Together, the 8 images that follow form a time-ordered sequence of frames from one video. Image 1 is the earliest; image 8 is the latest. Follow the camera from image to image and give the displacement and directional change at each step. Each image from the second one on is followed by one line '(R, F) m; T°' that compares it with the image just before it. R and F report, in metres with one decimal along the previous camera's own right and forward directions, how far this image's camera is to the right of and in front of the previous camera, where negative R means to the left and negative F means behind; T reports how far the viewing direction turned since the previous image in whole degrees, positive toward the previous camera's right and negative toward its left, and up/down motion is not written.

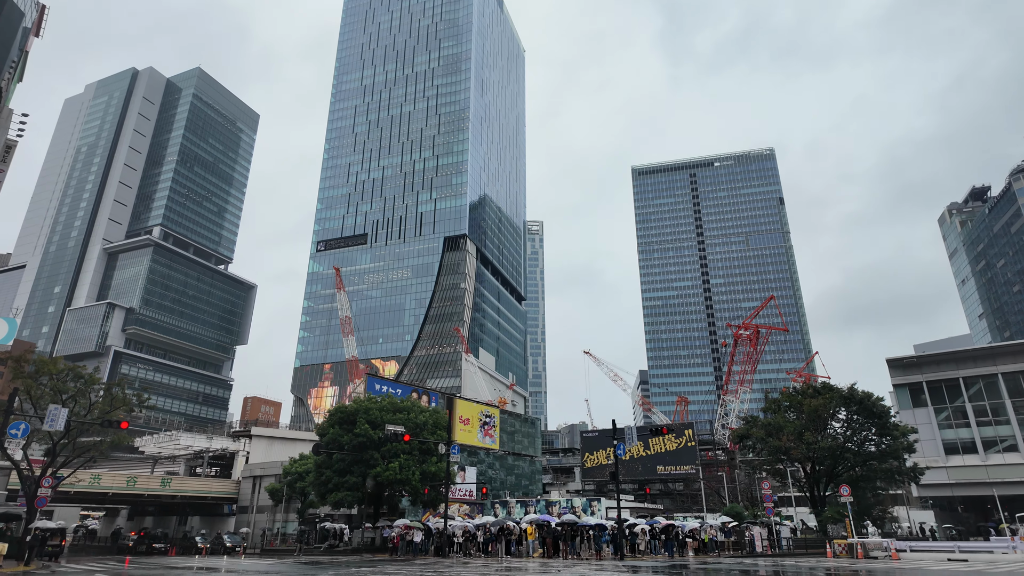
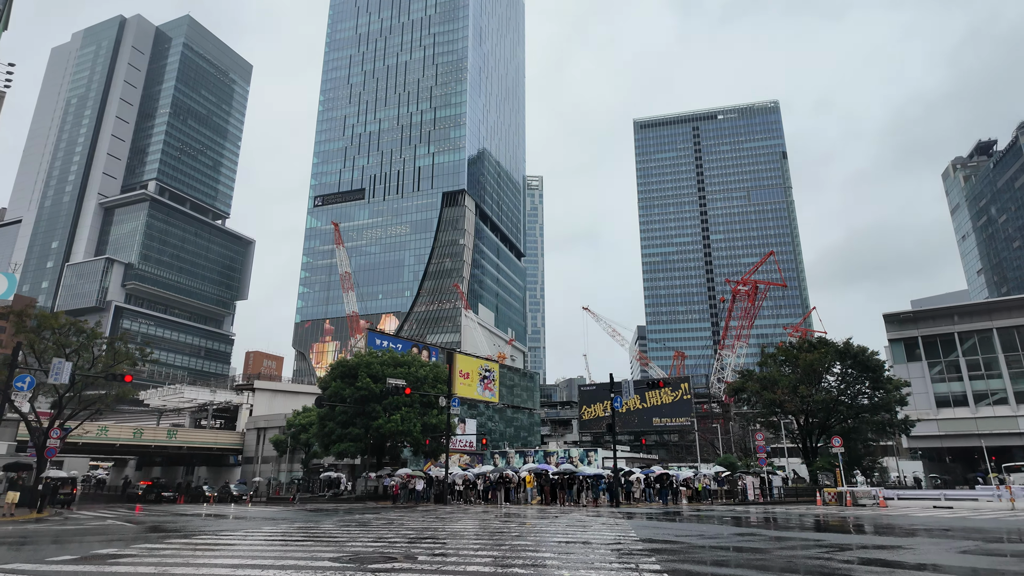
(0.0, 0.0) m; 0°
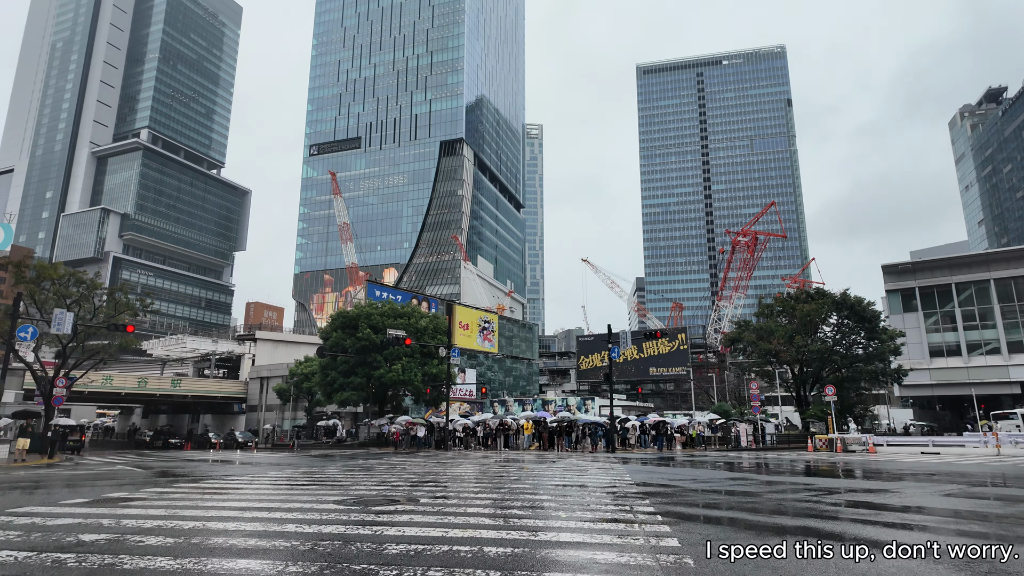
(0.0, 0.0) m; 0°
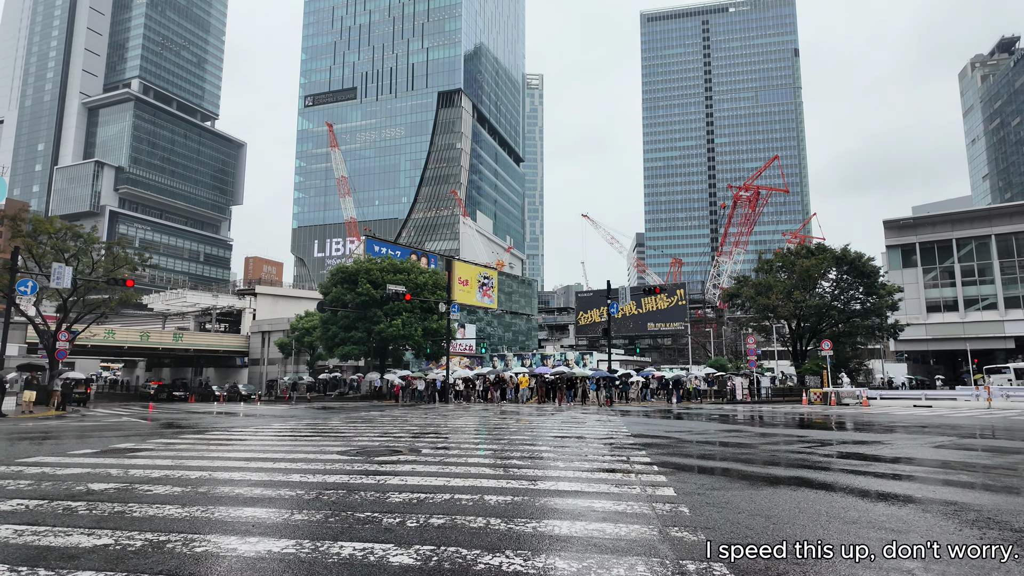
(0.0, 0.0) m; 0°
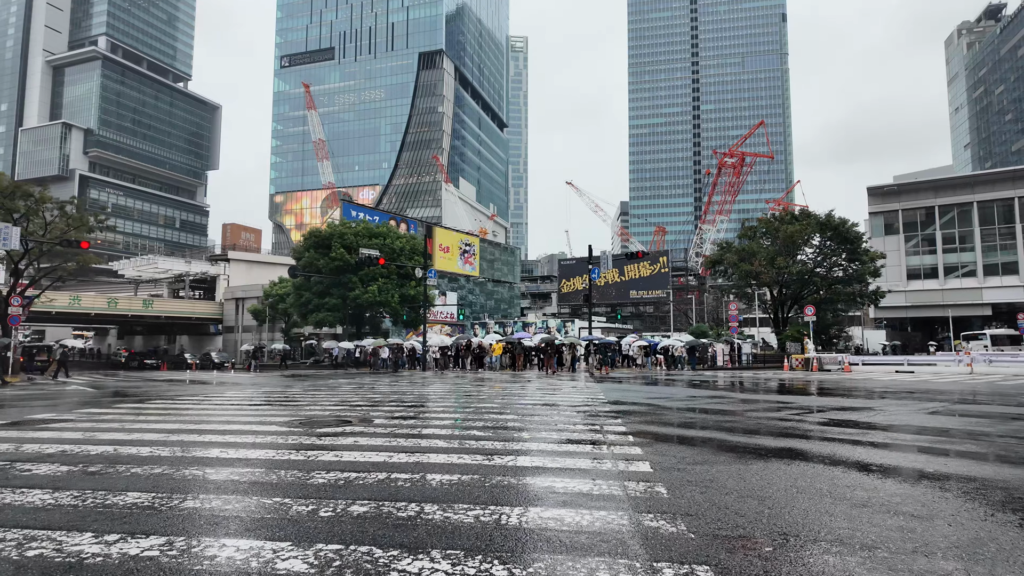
(+0.3, +1.1) m; +2°
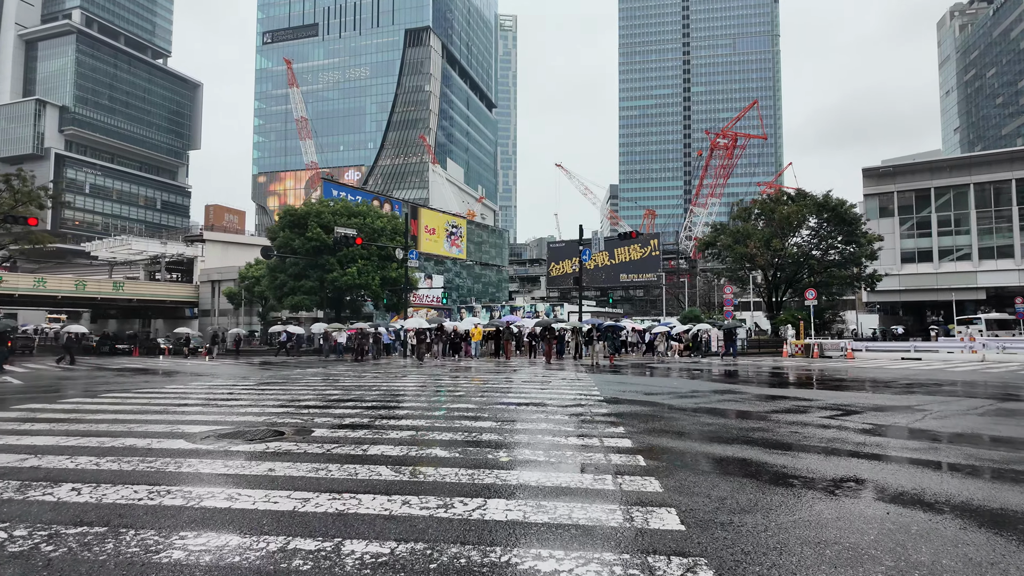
(+0.1, +1.9) m; +1°
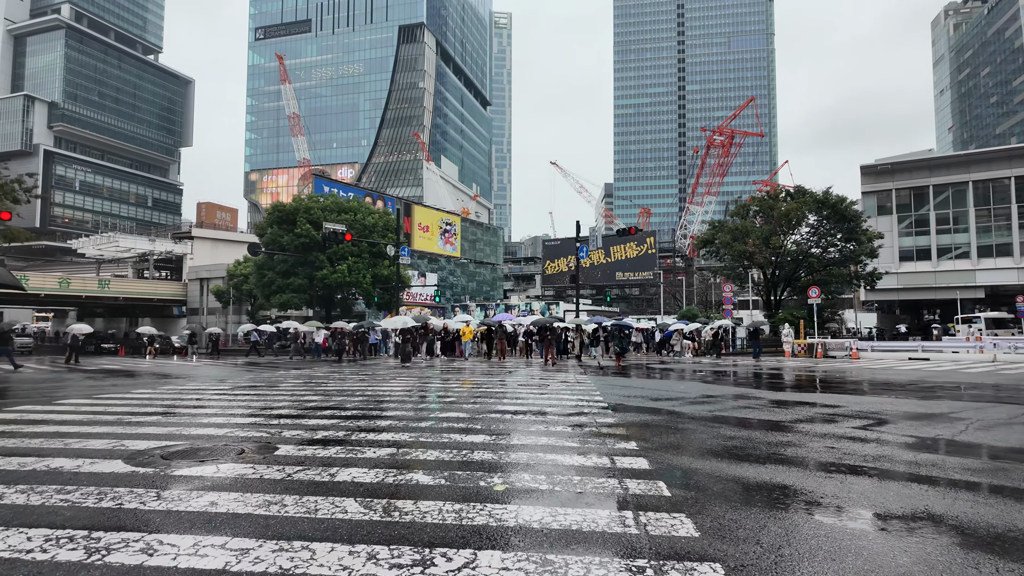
(0.0, +1.0) m; +1°
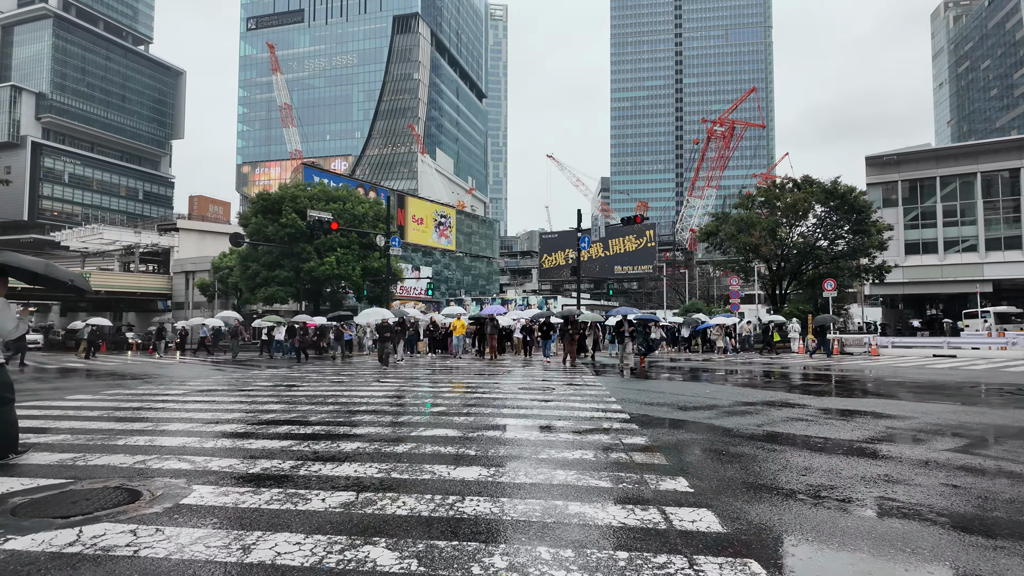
(-0.1, +1.8) m; 0°
